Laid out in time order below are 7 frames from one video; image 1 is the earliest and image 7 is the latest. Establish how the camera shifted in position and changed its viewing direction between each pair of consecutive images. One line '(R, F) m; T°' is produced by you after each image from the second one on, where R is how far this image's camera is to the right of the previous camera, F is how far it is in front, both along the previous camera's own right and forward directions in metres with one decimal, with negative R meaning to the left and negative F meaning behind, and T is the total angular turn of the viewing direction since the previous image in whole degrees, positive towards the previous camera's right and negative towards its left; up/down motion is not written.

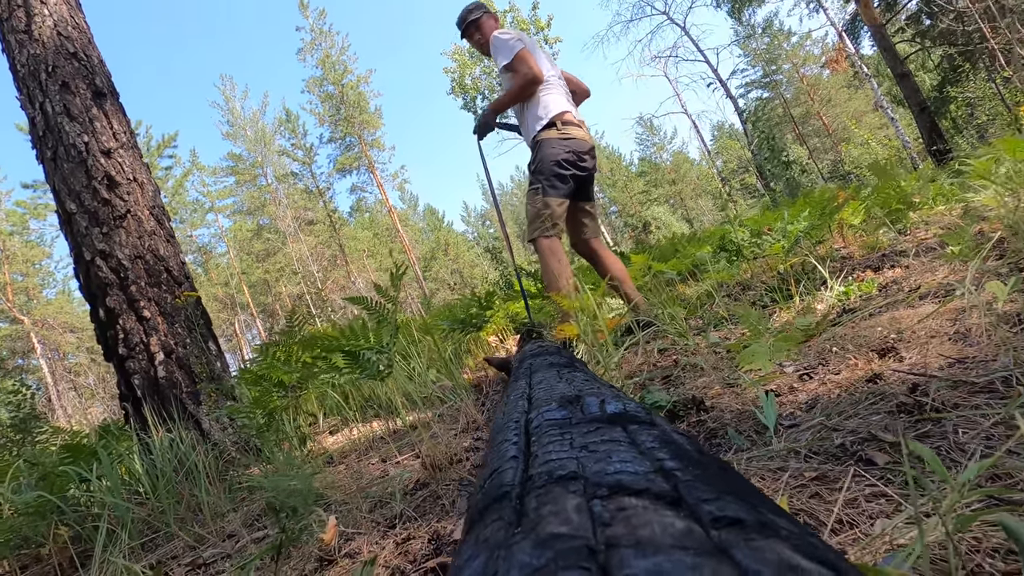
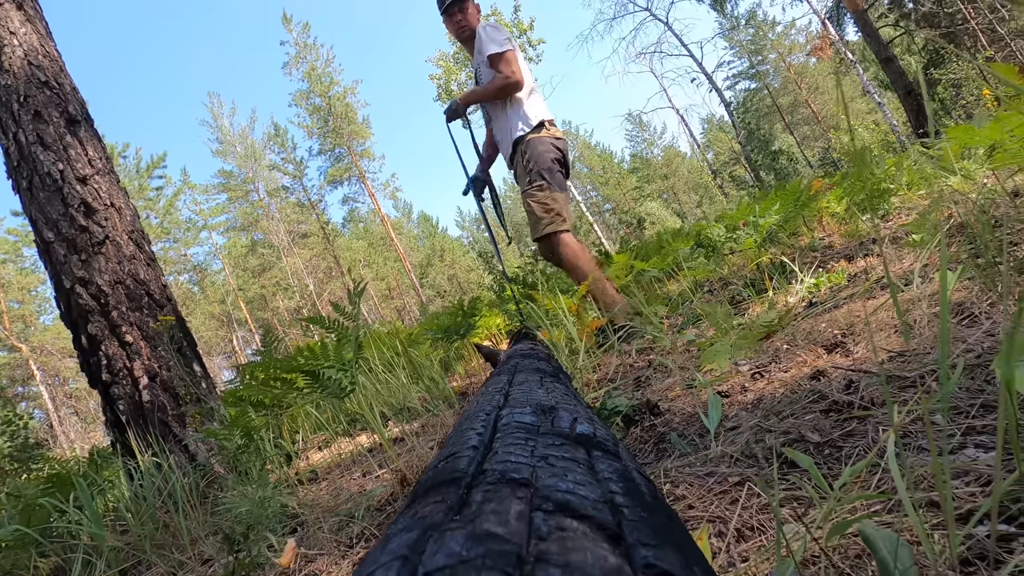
(+0.1, 0.0) m; 0°
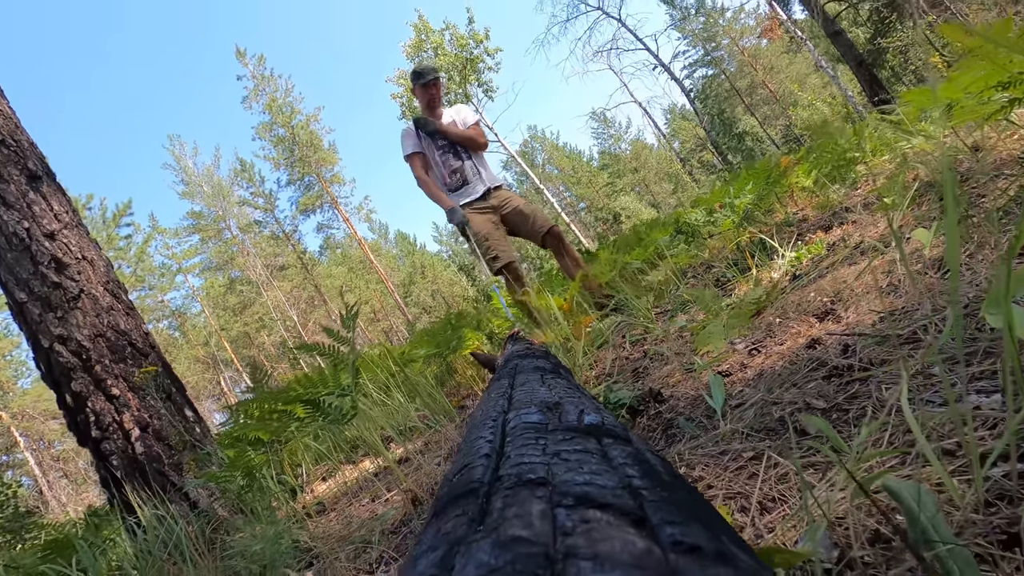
(0.0, 0.0) m; +2°
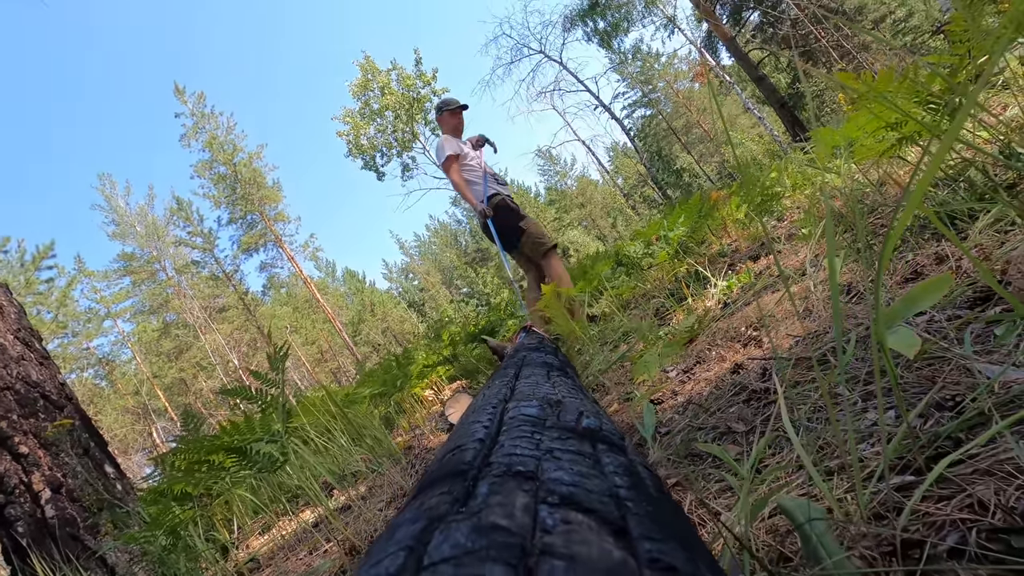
(0.0, 0.0) m; +5°
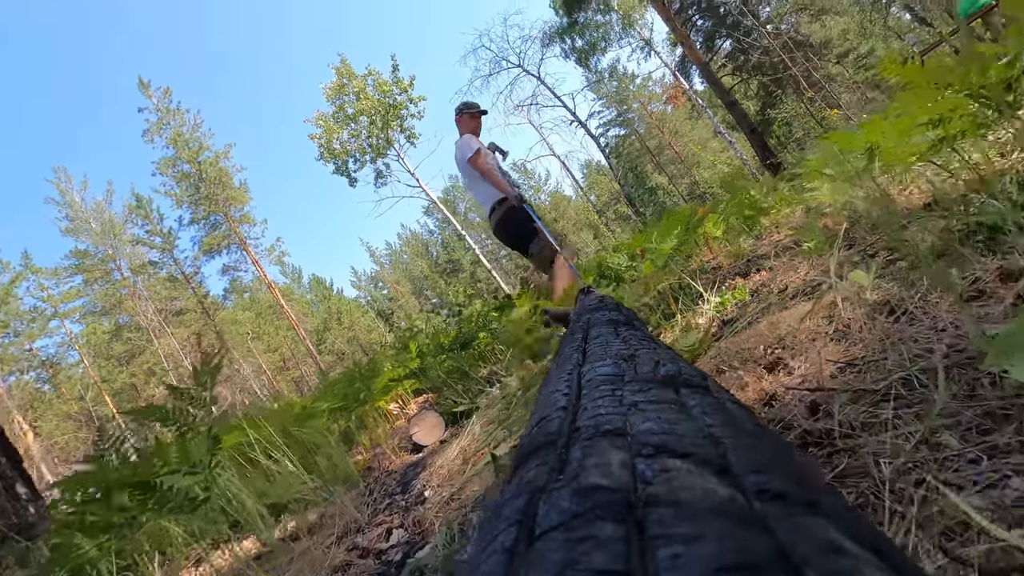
(0.0, +0.2) m; +3°
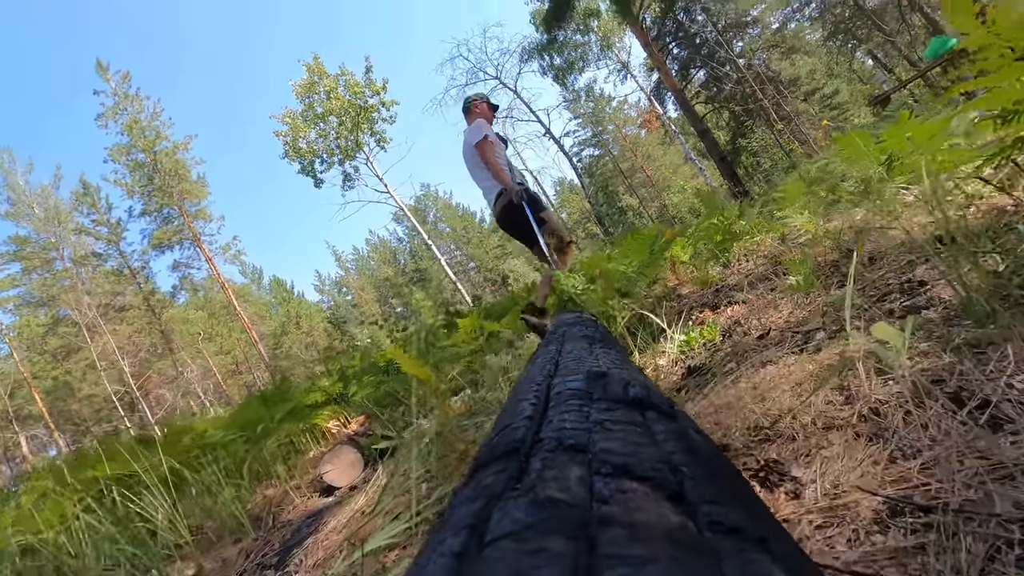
(+0.1, +0.4) m; +3°
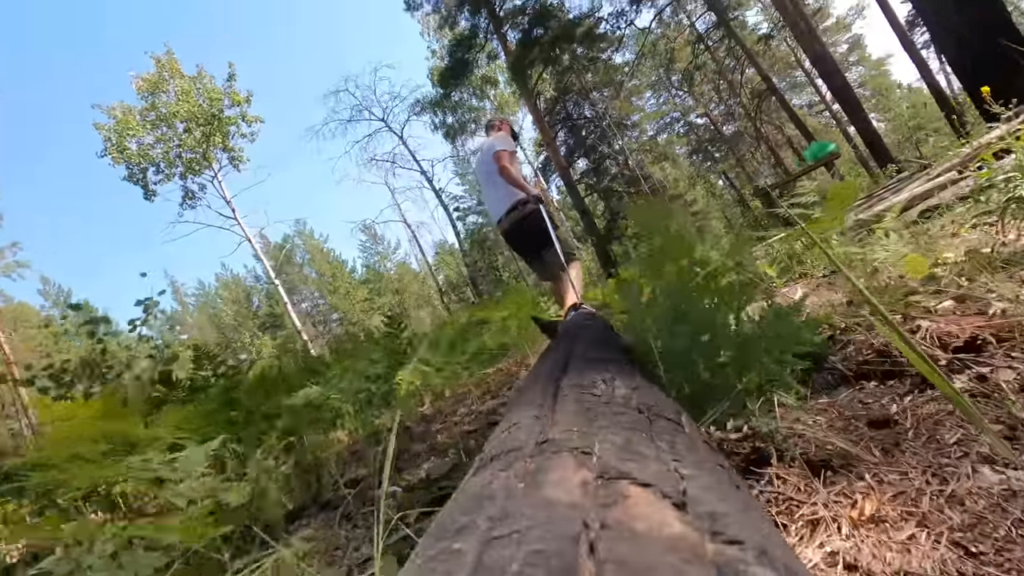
(+0.4, +1.5) m; +13°
